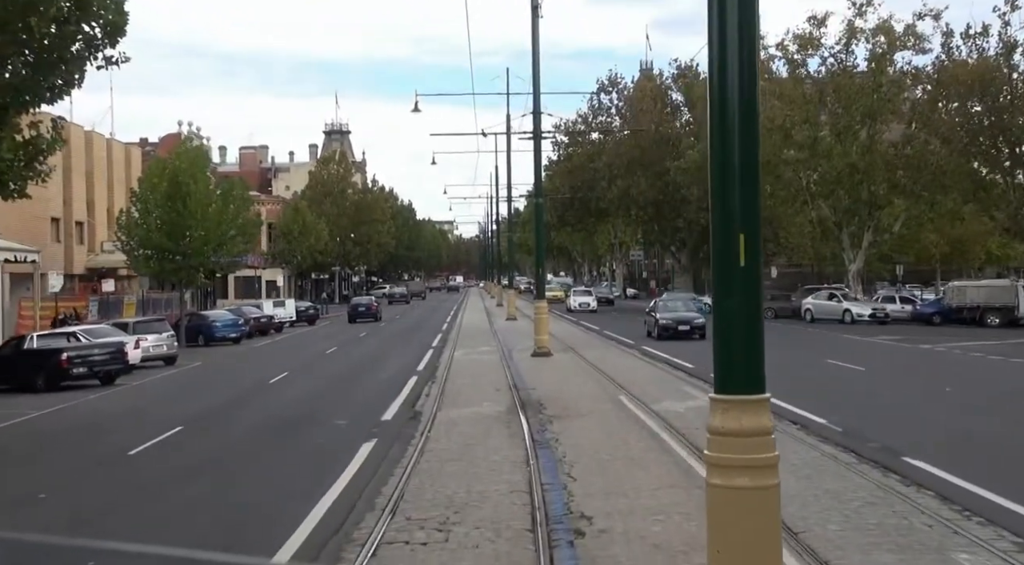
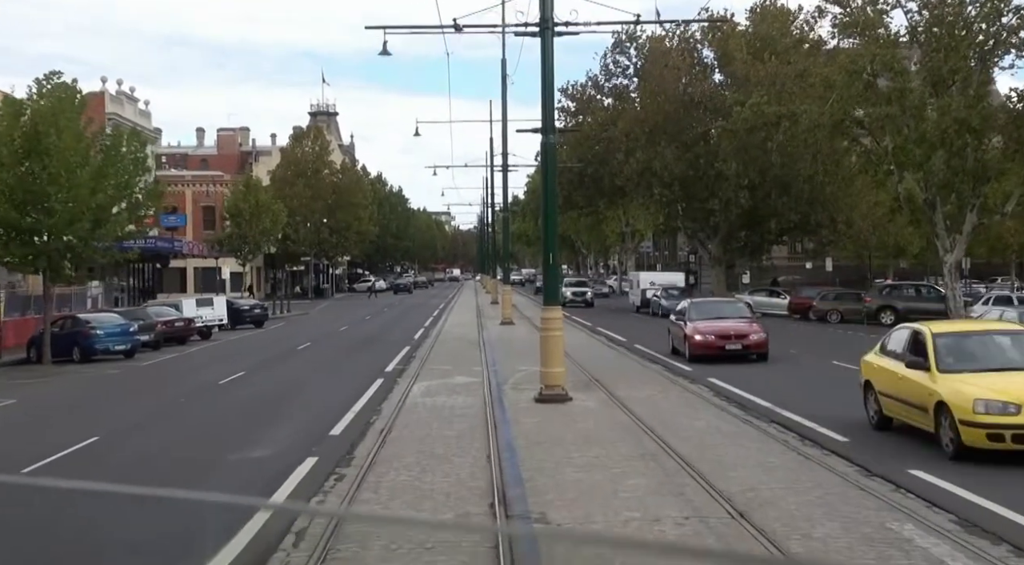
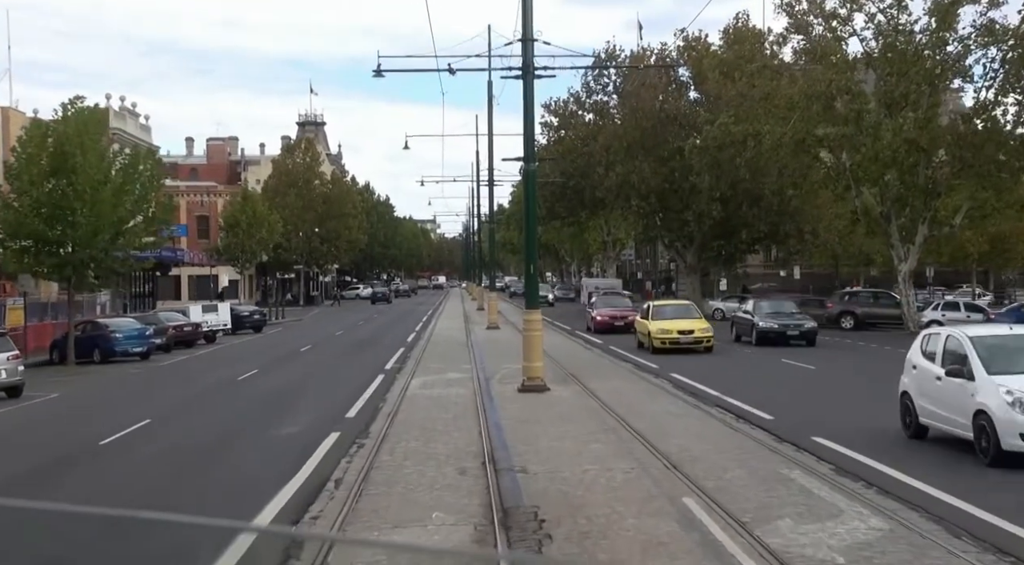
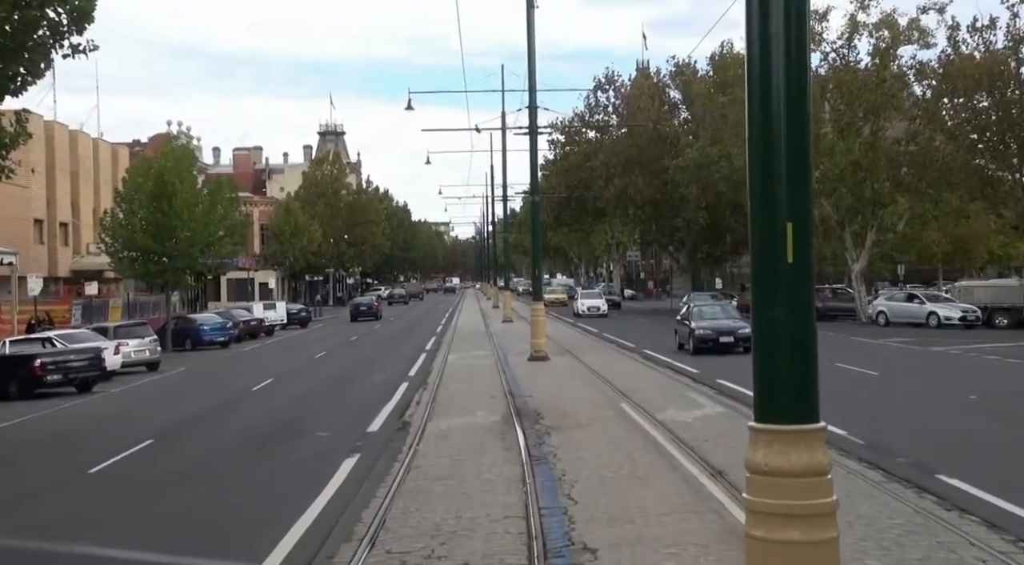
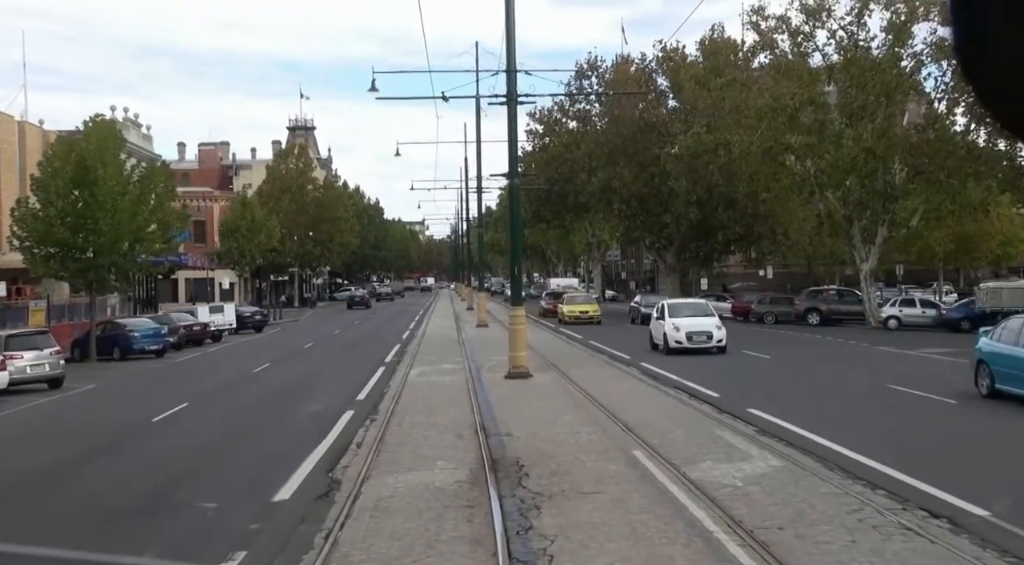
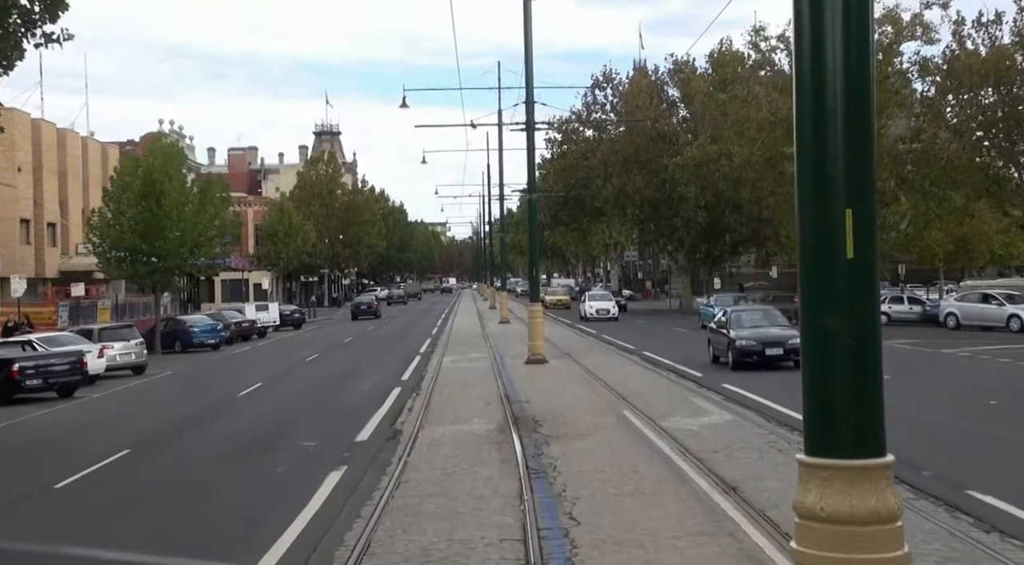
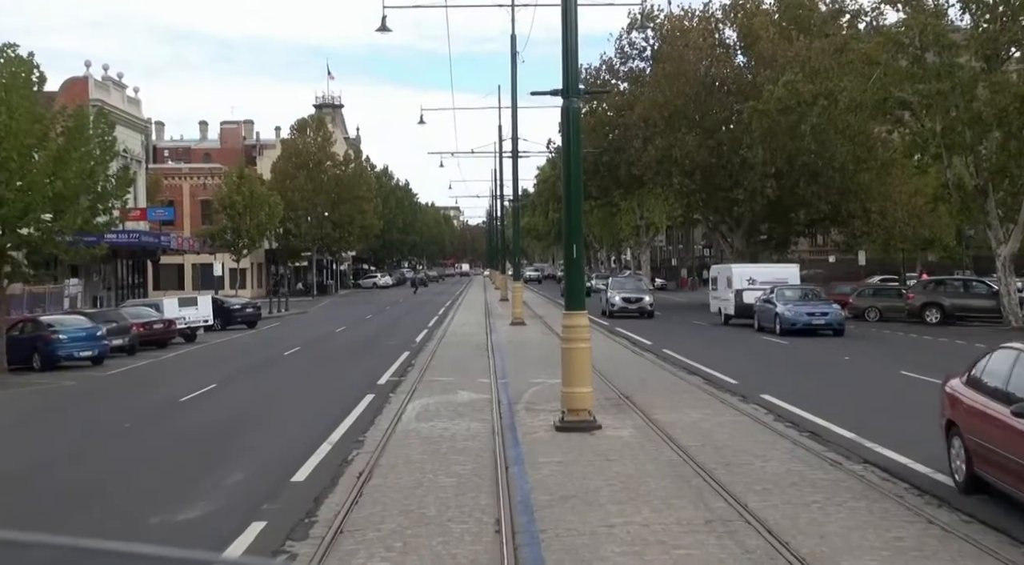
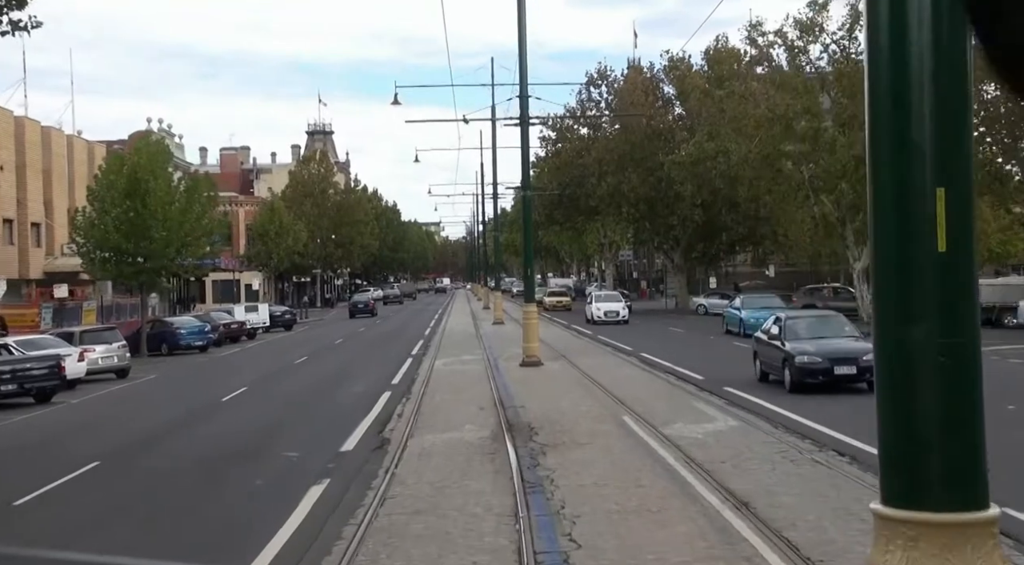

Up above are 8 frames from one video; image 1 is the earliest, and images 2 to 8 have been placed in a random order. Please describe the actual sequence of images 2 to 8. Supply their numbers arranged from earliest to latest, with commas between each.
4, 6, 8, 5, 3, 2, 7
